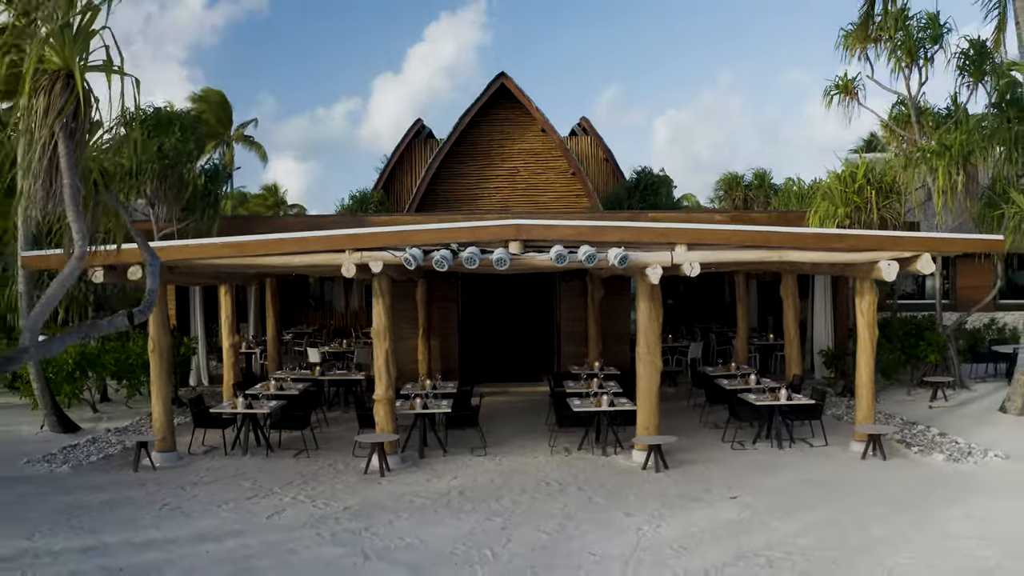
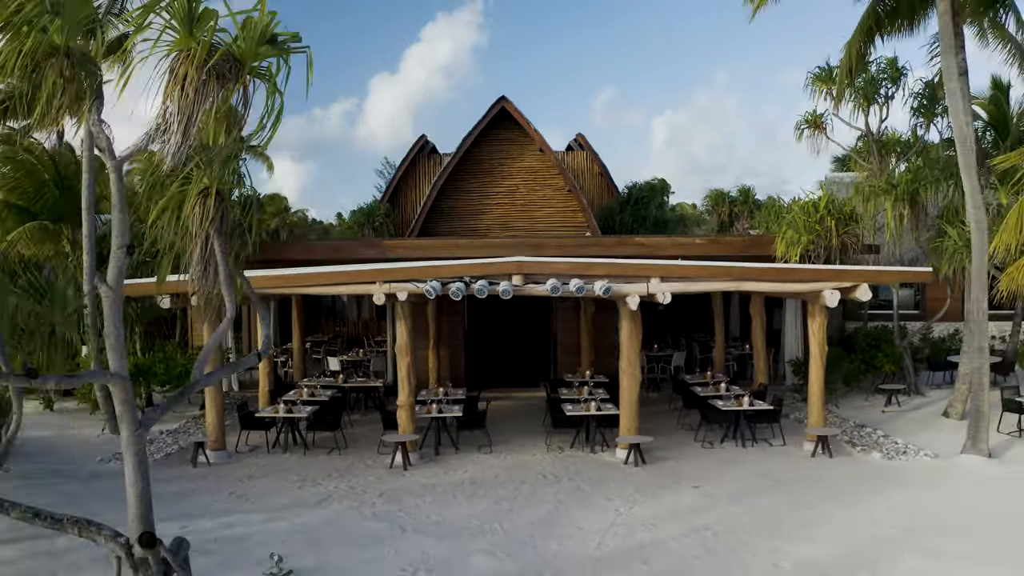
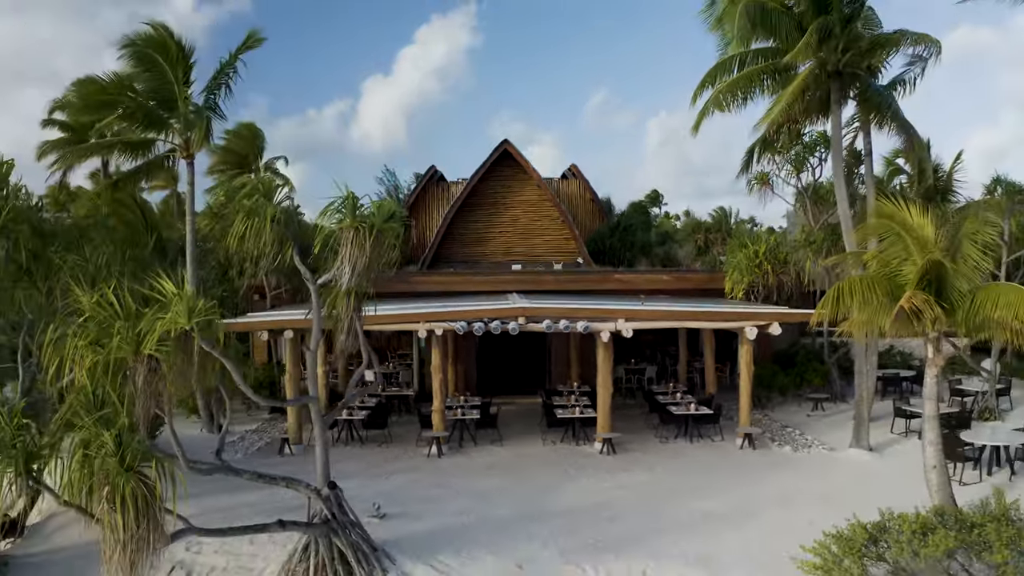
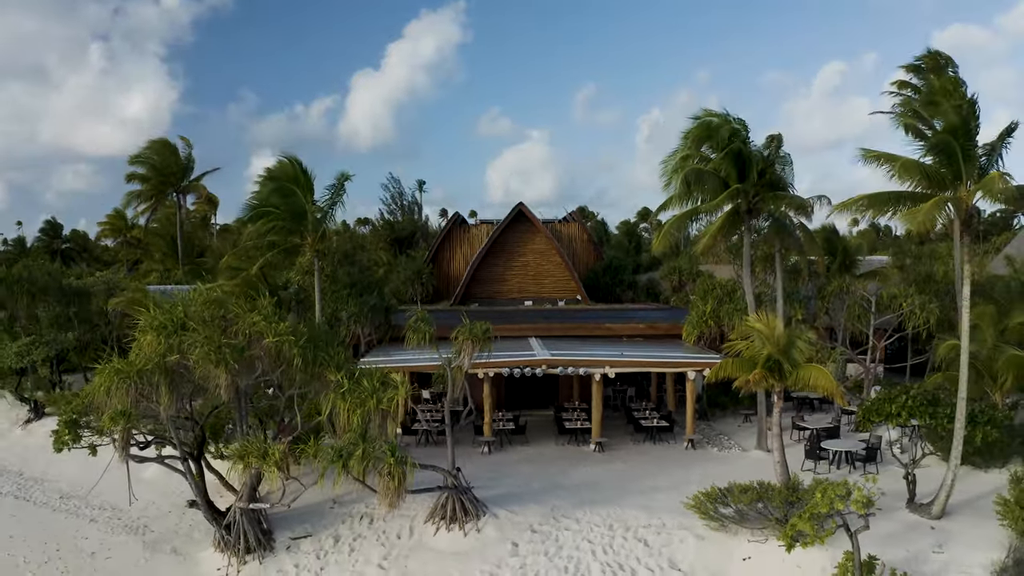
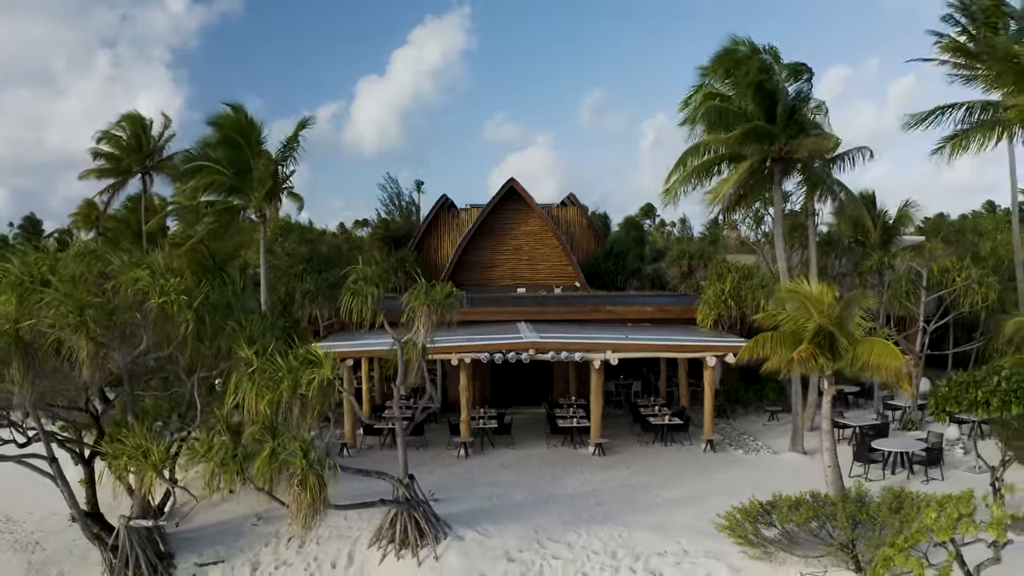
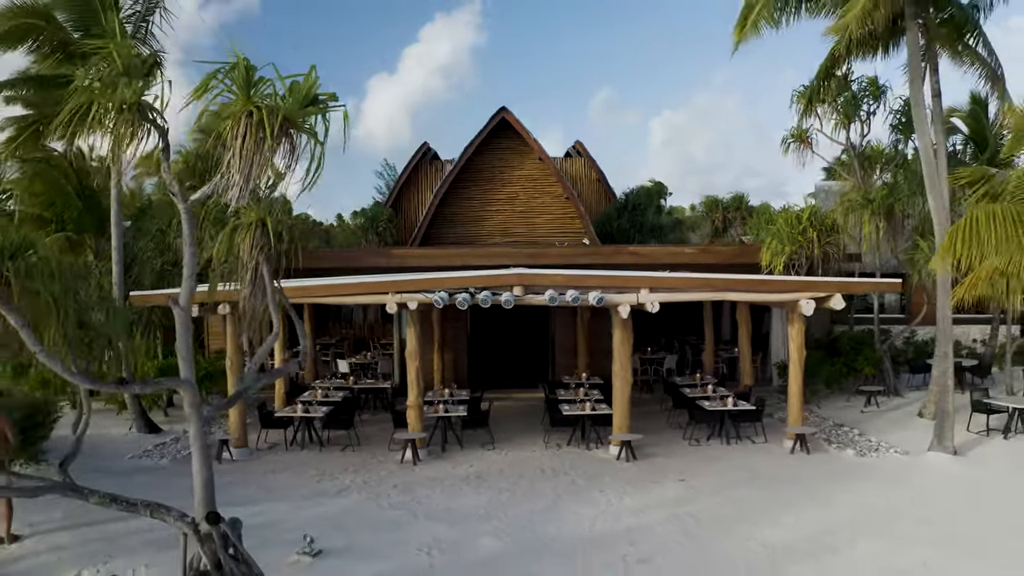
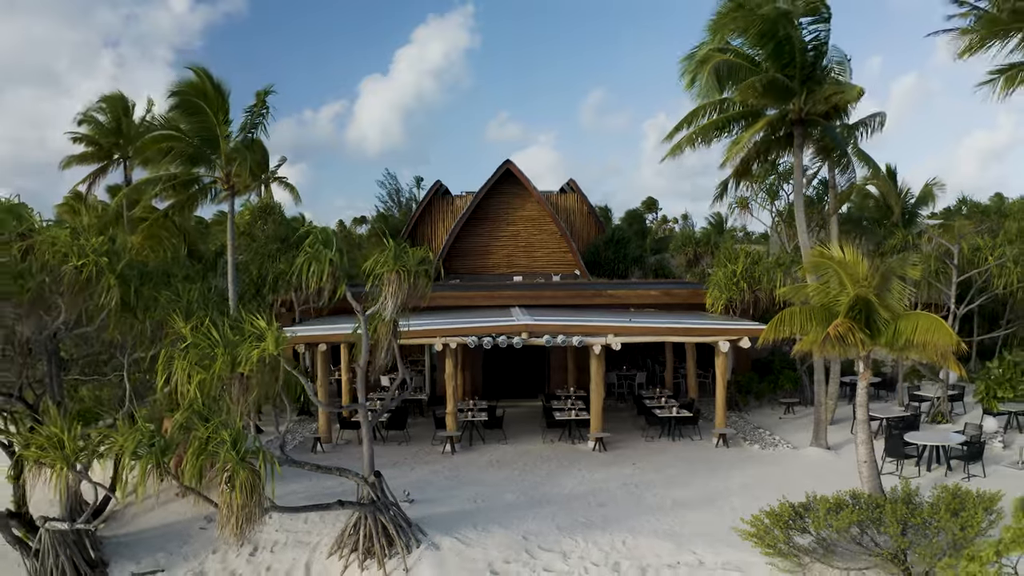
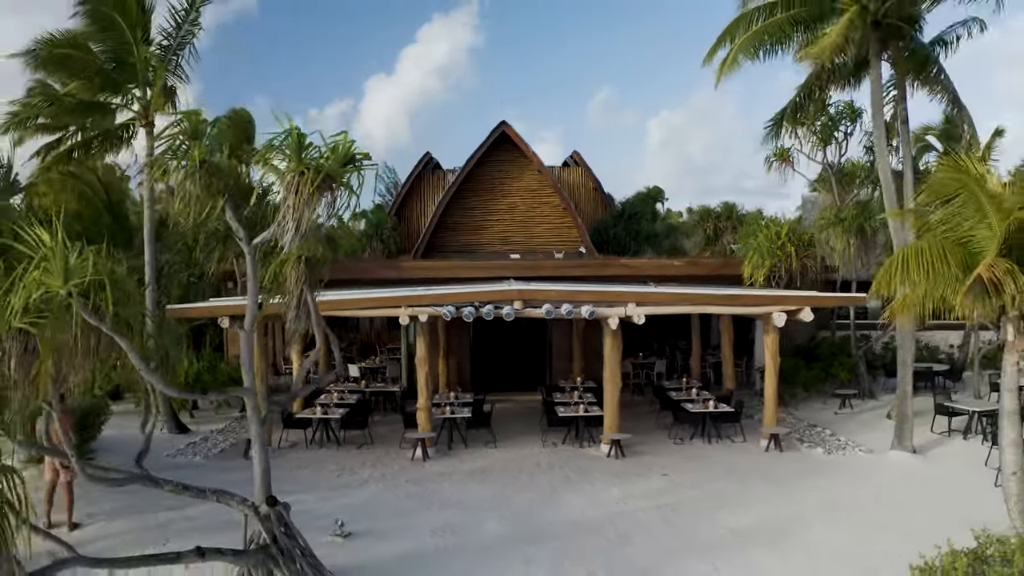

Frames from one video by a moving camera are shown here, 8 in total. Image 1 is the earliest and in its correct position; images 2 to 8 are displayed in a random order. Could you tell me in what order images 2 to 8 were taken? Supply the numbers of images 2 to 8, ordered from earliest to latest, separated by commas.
2, 6, 8, 3, 7, 5, 4
